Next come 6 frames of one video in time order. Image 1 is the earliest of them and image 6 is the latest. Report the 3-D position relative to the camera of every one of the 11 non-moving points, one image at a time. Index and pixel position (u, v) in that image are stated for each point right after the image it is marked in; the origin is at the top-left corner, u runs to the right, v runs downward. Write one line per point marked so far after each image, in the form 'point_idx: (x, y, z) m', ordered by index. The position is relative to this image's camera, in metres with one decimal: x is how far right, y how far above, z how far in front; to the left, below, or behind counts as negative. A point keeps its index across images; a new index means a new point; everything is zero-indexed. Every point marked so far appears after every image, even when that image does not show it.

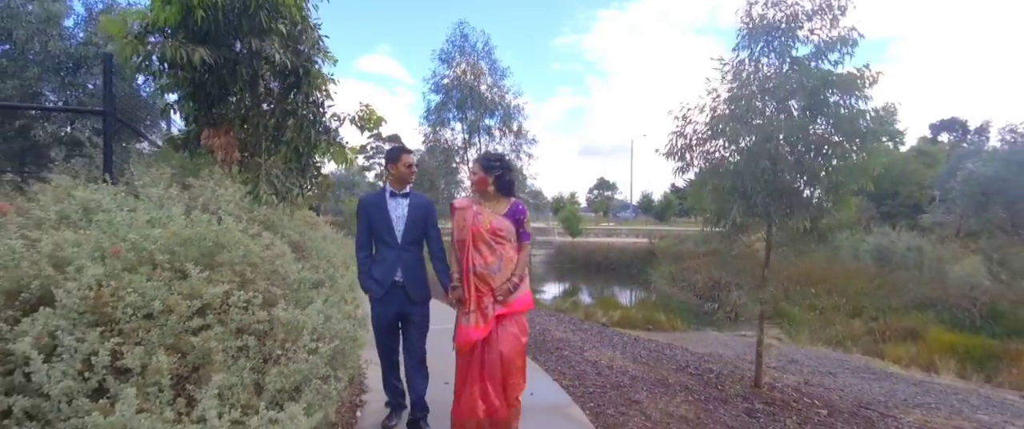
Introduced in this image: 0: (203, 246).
0: (-2.1, -0.2, +3.6) m
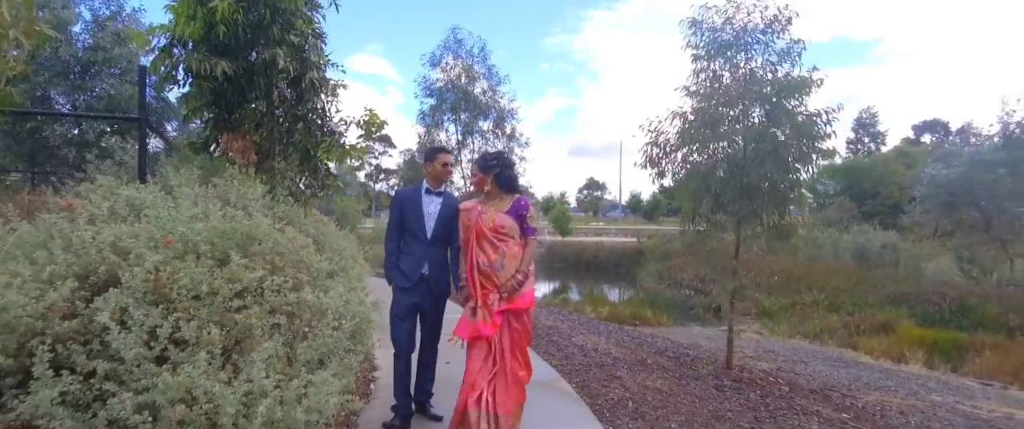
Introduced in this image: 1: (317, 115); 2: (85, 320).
0: (-2.1, -0.2, +4.1) m
1: (-2.3, +1.2, +6.4) m
2: (-2.6, -0.6, +3.1) m
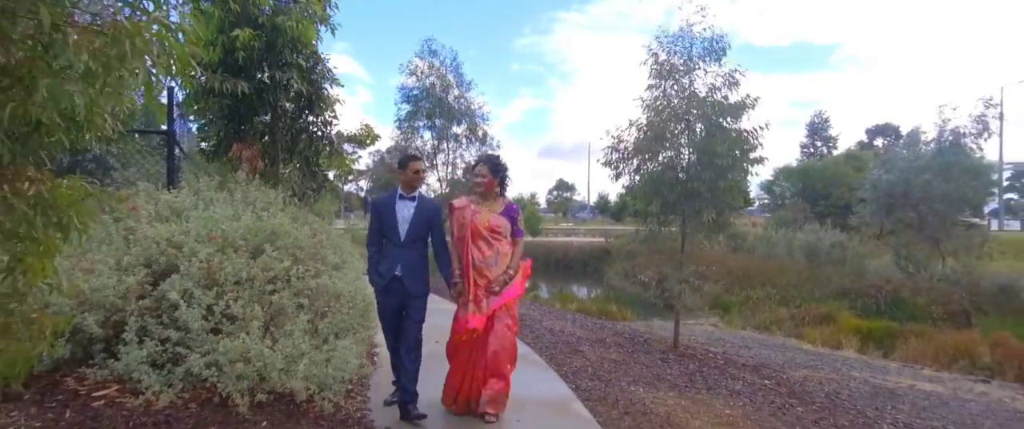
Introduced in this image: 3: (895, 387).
0: (-2.3, -0.2, +4.9) m
1: (-2.6, +1.2, +7.2) m
2: (-2.7, -0.6, +3.9) m
3: (+6.2, -2.8, +8.4) m
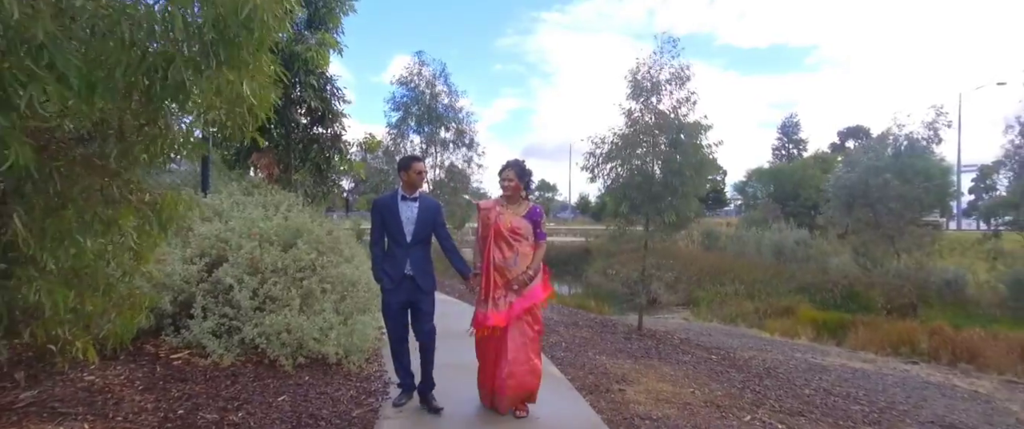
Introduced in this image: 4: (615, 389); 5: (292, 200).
0: (-2.5, -0.2, +5.8) m
1: (-2.9, +1.2, +8.1) m
2: (-2.8, -0.6, +4.9) m
3: (+5.9, -2.8, +9.6) m
4: (+0.9, -1.6, +4.7) m
5: (-2.9, +0.2, +6.8) m
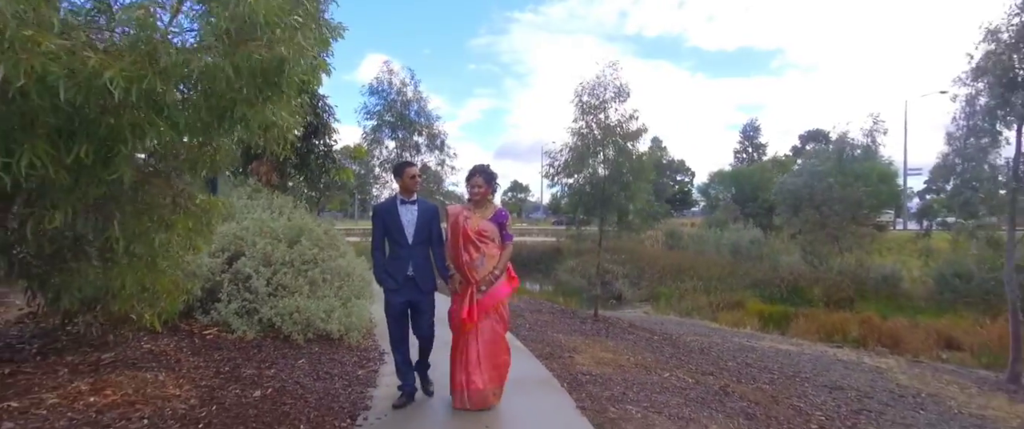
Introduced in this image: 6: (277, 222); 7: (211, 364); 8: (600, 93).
0: (-2.8, -0.2, +6.9) m
1: (-3.4, +1.2, +9.1) m
2: (-3.1, -0.7, +5.9) m
3: (+5.3, -2.8, +11.1) m
4: (+0.6, -1.6, +5.9) m
5: (-3.3, +0.2, +7.8) m
6: (-3.1, -0.1, +6.7) m
7: (-2.6, -1.3, +4.6) m
8: (+2.0, +2.7, +11.6) m
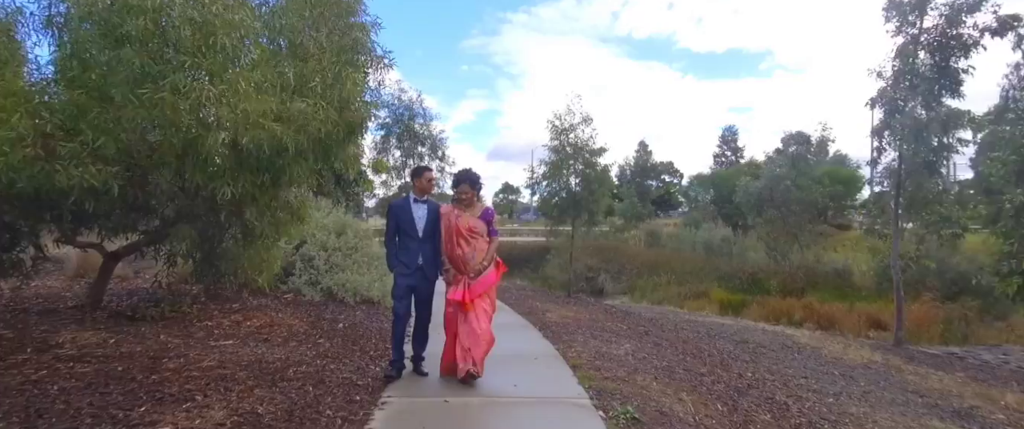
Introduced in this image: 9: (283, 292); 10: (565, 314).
0: (-3.0, -0.2, +9.2) m
1: (-3.6, +1.2, +11.4) m
2: (-3.3, -0.6, +8.2) m
3: (+5.0, -2.8, +13.5) m
4: (+0.4, -1.6, +8.3) m
5: (-3.5, +0.2, +10.1) m
6: (-3.3, -0.1, +9.0) m
7: (-2.8, -1.3, +6.9) m
8: (+1.7, +2.8, +14.1) m
9: (-3.5, -1.2, +7.9) m
10: (+0.9, -1.6, +8.4) m
